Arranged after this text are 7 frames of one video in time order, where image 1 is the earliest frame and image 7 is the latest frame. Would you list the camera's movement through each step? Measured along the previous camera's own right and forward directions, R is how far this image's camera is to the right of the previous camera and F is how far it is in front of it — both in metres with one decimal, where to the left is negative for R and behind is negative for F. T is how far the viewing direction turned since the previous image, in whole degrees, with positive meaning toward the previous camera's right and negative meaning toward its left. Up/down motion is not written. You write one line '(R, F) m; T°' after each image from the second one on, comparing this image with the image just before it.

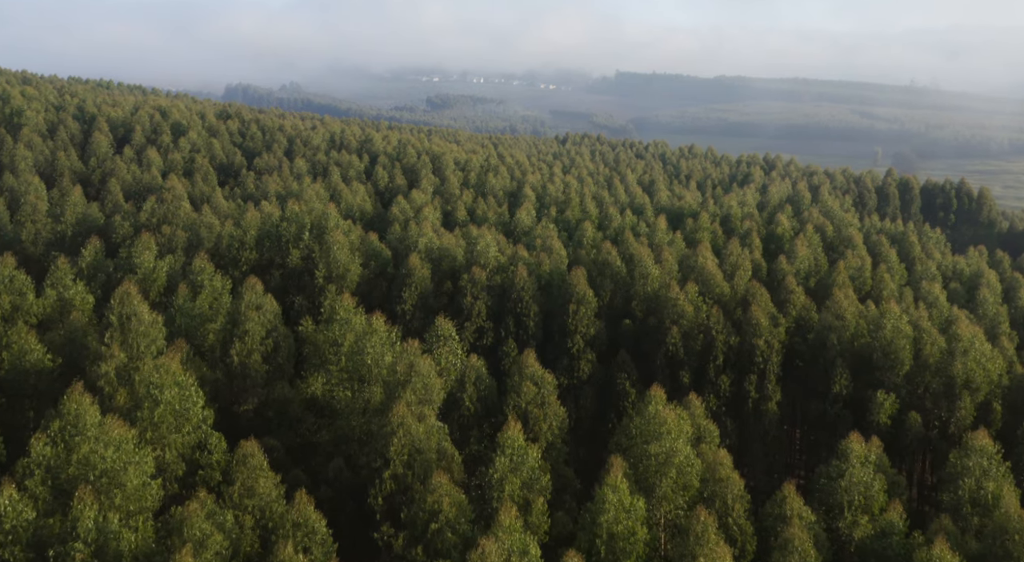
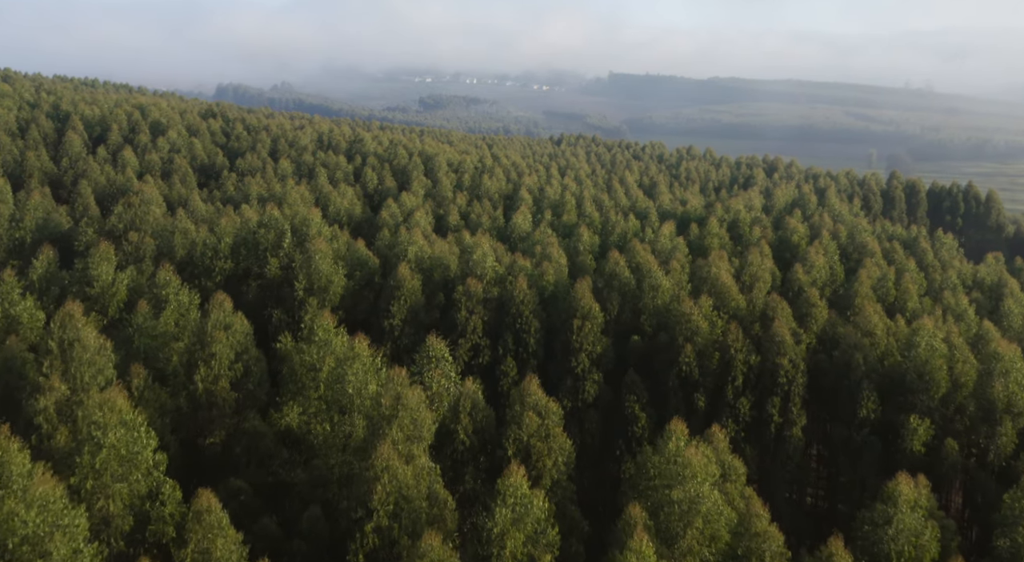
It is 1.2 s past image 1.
(-0.3, +4.5) m; 0°
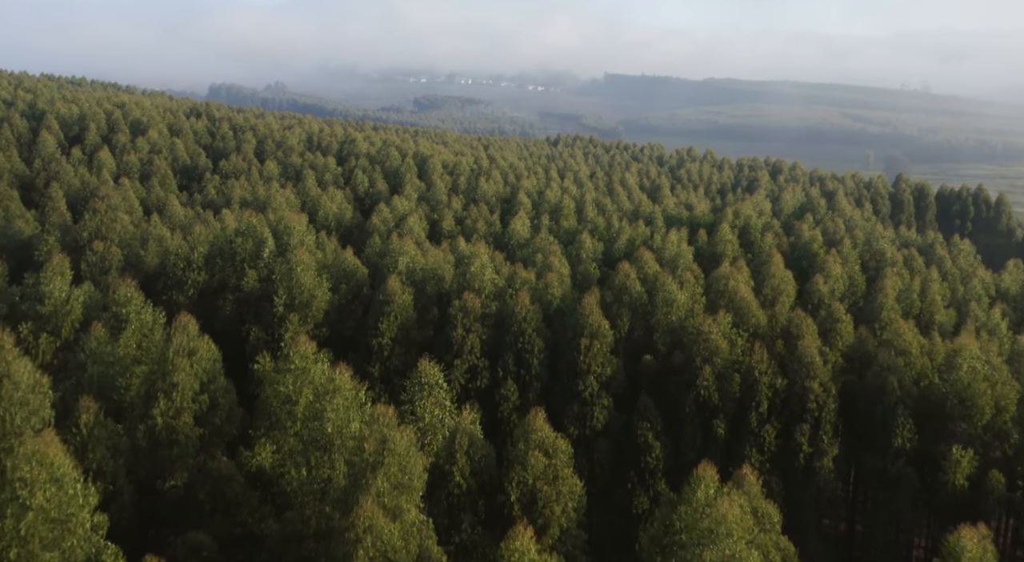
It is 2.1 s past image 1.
(-0.3, +4.3) m; 0°
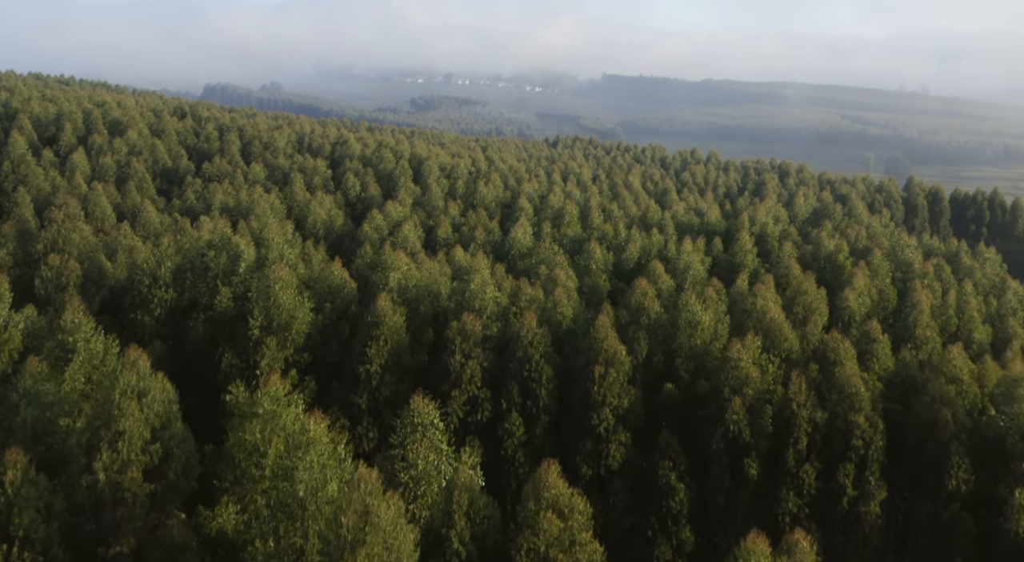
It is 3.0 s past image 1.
(-0.4, +4.9) m; 0°
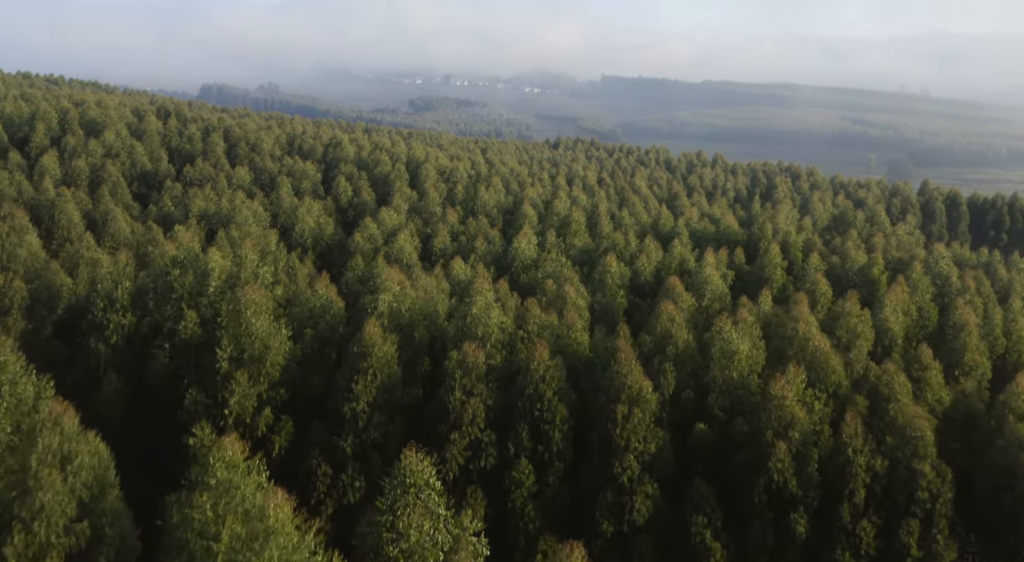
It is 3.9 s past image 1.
(-0.4, +5.3) m; 0°
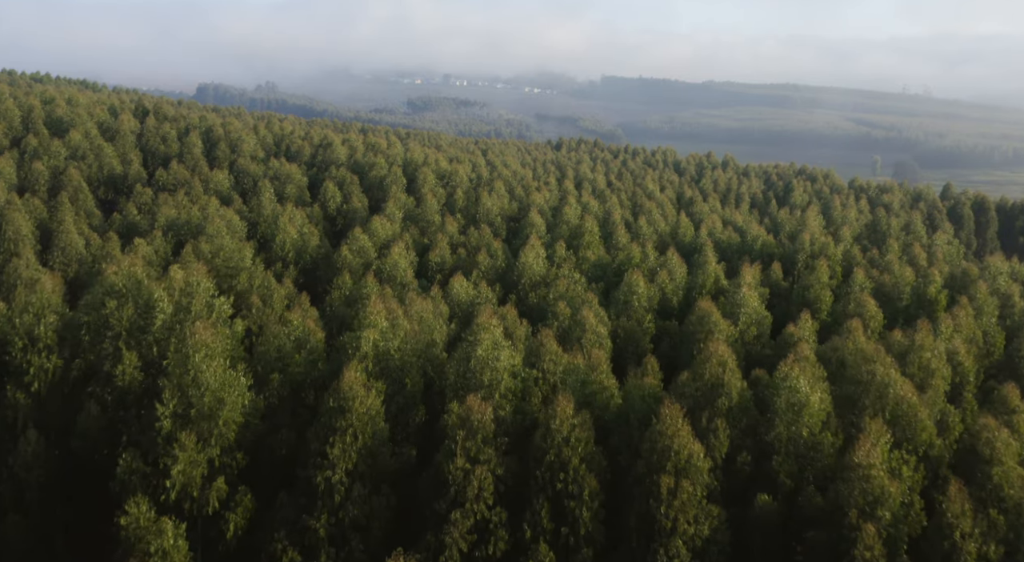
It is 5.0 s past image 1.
(-0.5, +7.0) m; 0°
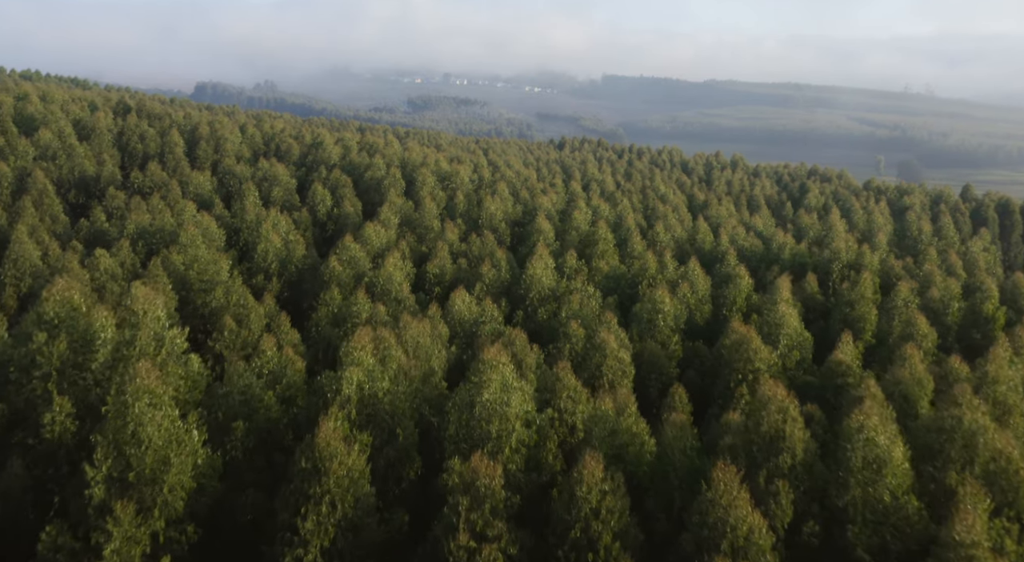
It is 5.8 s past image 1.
(-0.4, +5.3) m; 0°
